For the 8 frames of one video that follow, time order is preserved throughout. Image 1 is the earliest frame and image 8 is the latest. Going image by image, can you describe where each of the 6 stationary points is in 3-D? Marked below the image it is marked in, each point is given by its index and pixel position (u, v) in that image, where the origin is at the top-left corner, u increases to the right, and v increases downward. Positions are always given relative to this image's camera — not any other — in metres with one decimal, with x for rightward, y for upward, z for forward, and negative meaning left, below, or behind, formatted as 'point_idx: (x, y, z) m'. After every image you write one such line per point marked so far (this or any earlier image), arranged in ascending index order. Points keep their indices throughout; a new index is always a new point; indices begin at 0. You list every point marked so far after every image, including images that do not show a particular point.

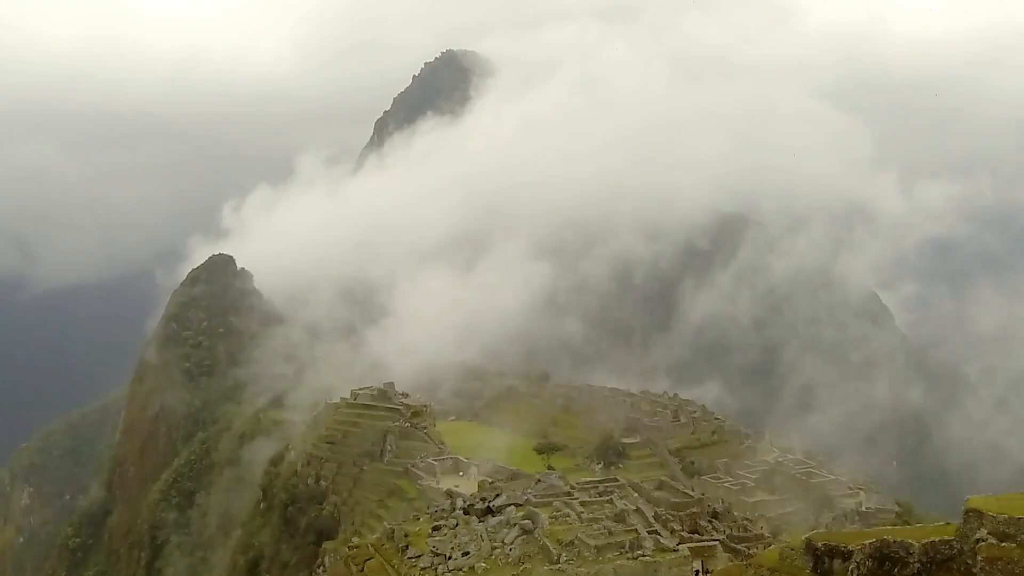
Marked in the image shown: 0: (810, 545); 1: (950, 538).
0: (+5.0, -4.3, +13.7) m
1: (+6.8, -3.9, +12.4) m
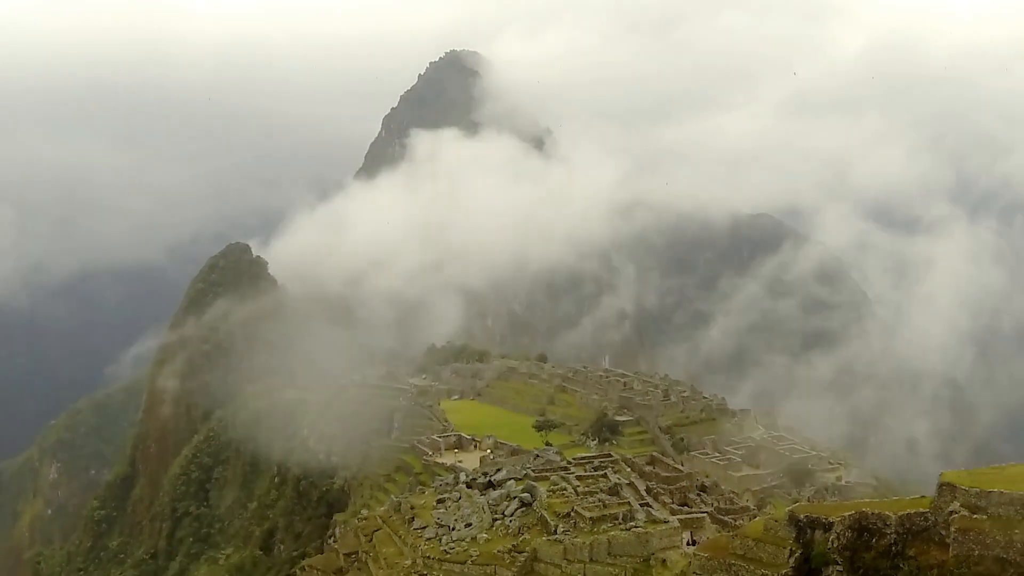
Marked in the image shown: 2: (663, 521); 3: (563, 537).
0: (+5.0, -4.1, +14.5) m
1: (+6.8, -3.6, +13.1) m
2: (+3.1, -4.8, +17.3) m
3: (+1.0, -5.0, +16.7) m
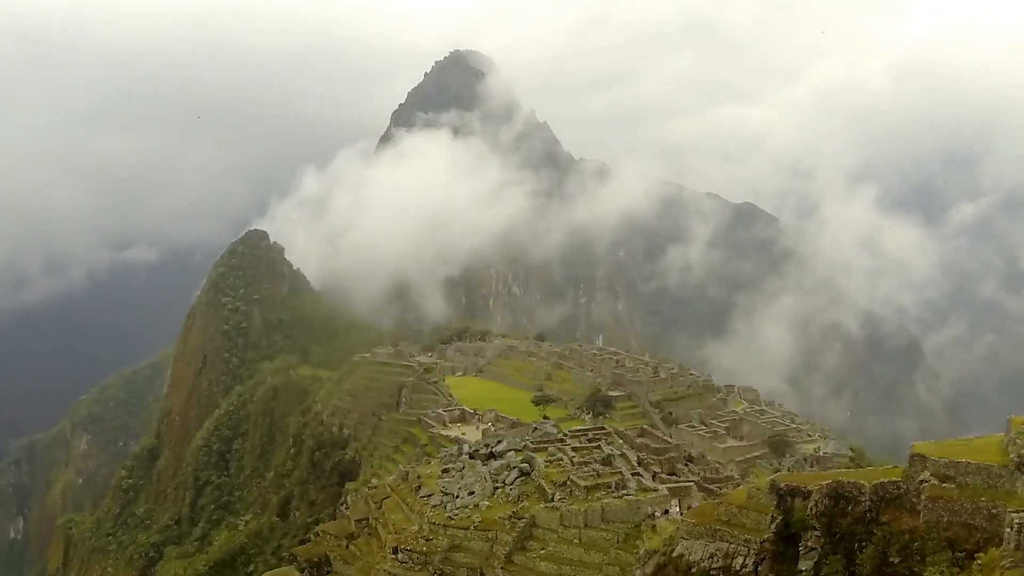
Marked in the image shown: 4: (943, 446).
0: (+5.0, -3.8, +15.4) m
1: (+6.8, -3.4, +14.1) m
2: (+3.1, -4.5, +18.3) m
3: (+1.0, -4.7, +17.6) m
4: (+7.6, -2.8, +14.2) m
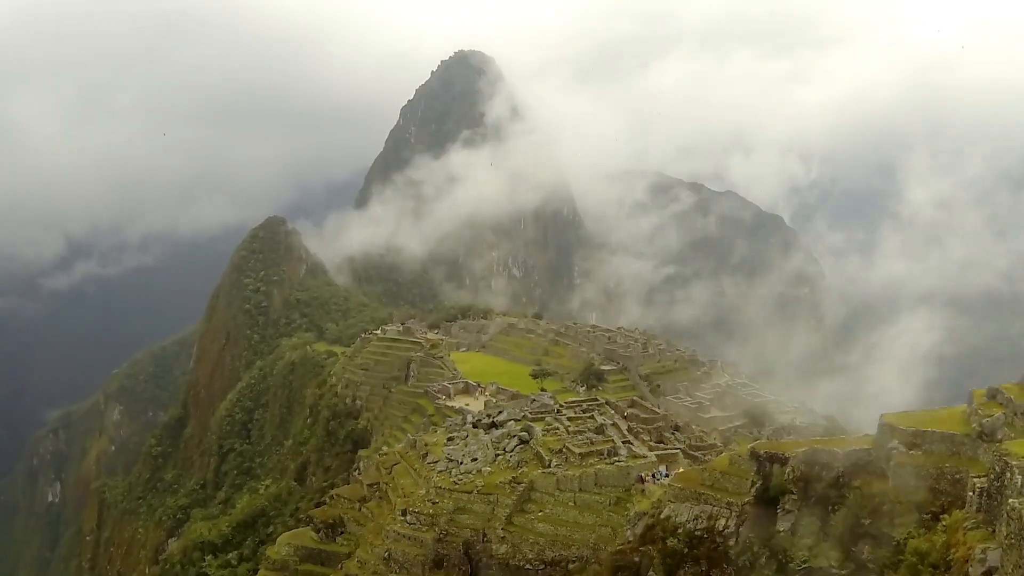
0: (+5.0, -3.4, +16.6) m
1: (+6.8, -3.0, +15.2) m
2: (+3.1, -4.0, +19.4) m
3: (+1.0, -4.3, +18.8) m
4: (+7.6, -2.5, +15.4) m
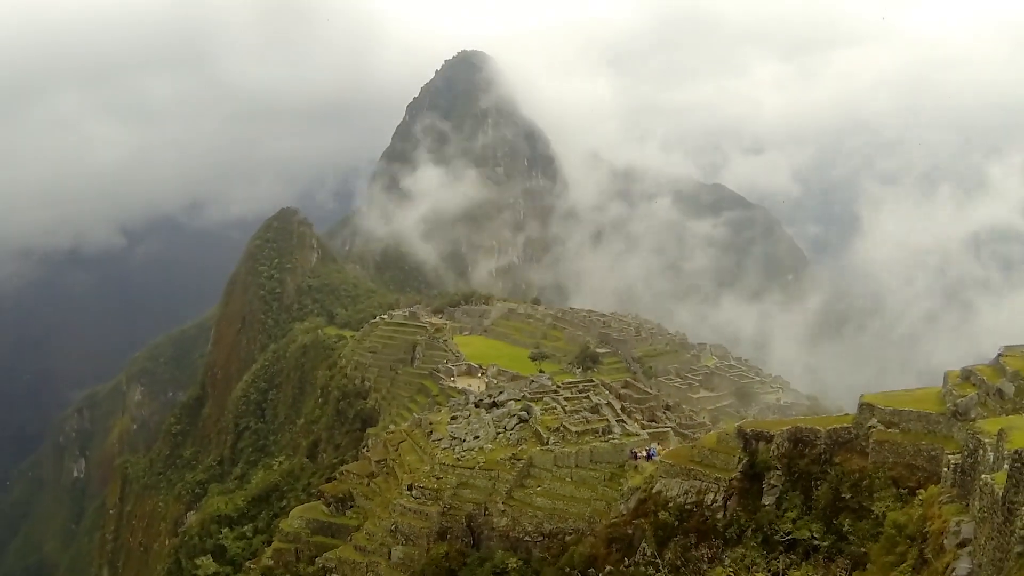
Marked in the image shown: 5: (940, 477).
0: (+5.0, -3.1, +17.5) m
1: (+6.8, -2.8, +16.1) m
2: (+3.1, -3.7, +20.3) m
3: (+1.0, -4.0, +19.7) m
4: (+7.6, -2.2, +16.2) m
5: (+7.5, -3.3, +14.0) m
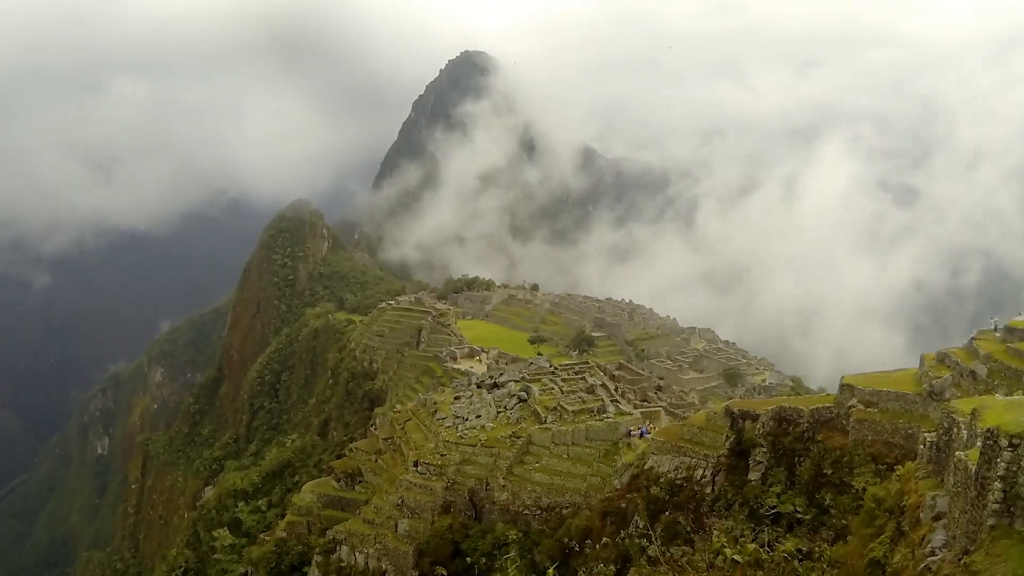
0: (+5.0, -2.8, +18.4) m
1: (+6.8, -2.5, +17.0) m
2: (+3.2, -3.4, +21.3) m
3: (+1.0, -3.6, +20.7) m
4: (+7.6, -1.9, +17.2) m
5: (+7.5, -3.1, +15.0) m
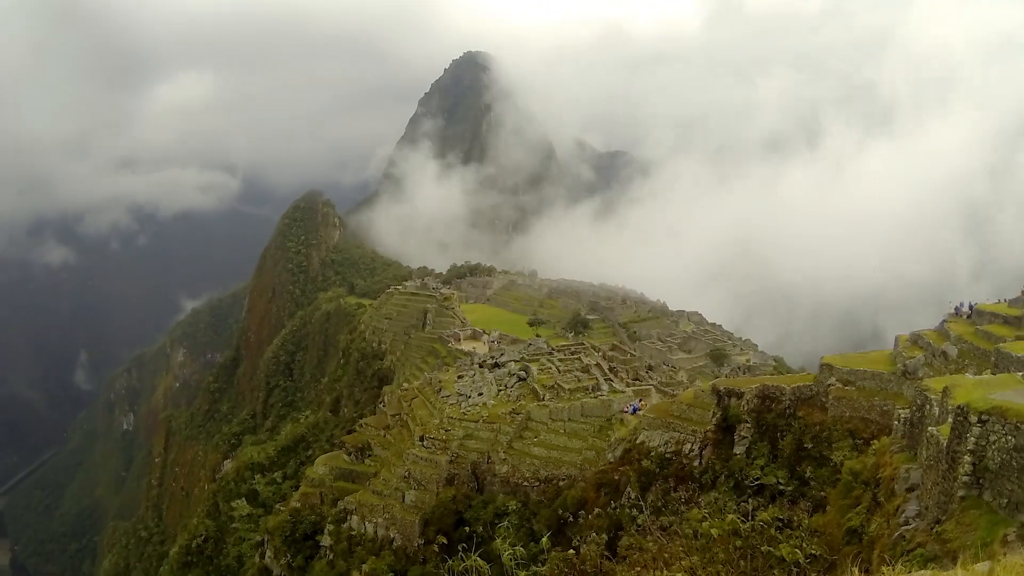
0: (+5.0, -2.5, +19.5) m
1: (+6.8, -2.2, +18.2) m
2: (+3.2, -3.0, +22.4) m
3: (+1.0, -3.2, +21.8) m
4: (+7.6, -1.6, +18.3) m
5: (+7.5, -2.8, +16.1) m
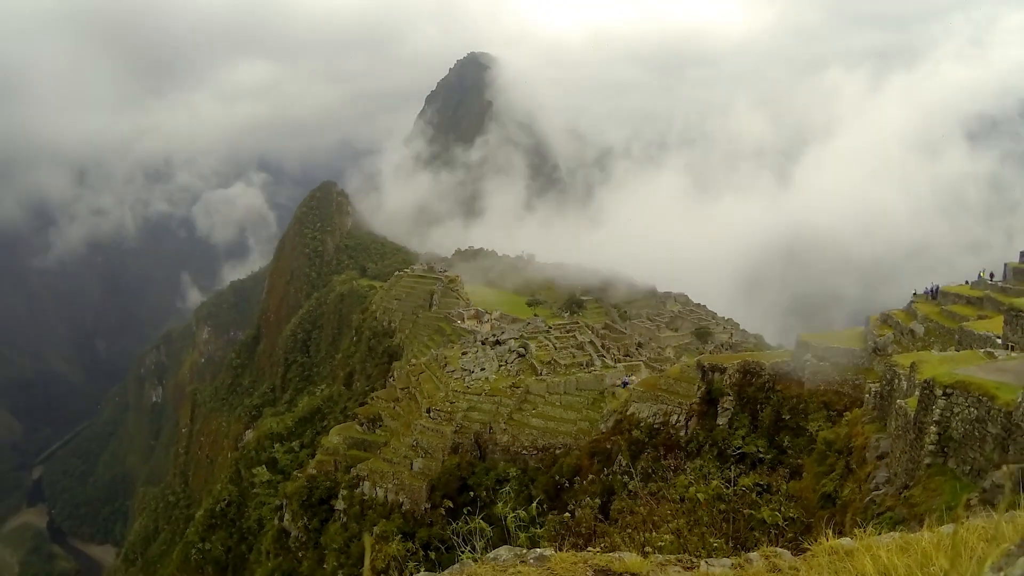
0: (+5.0, -2.0, +21.0) m
1: (+6.8, -1.8, +19.6) m
2: (+3.2, -2.4, +23.9) m
3: (+1.1, -2.7, +23.3) m
4: (+7.6, -1.2, +19.7) m
5: (+7.5, -2.4, +17.6) m
